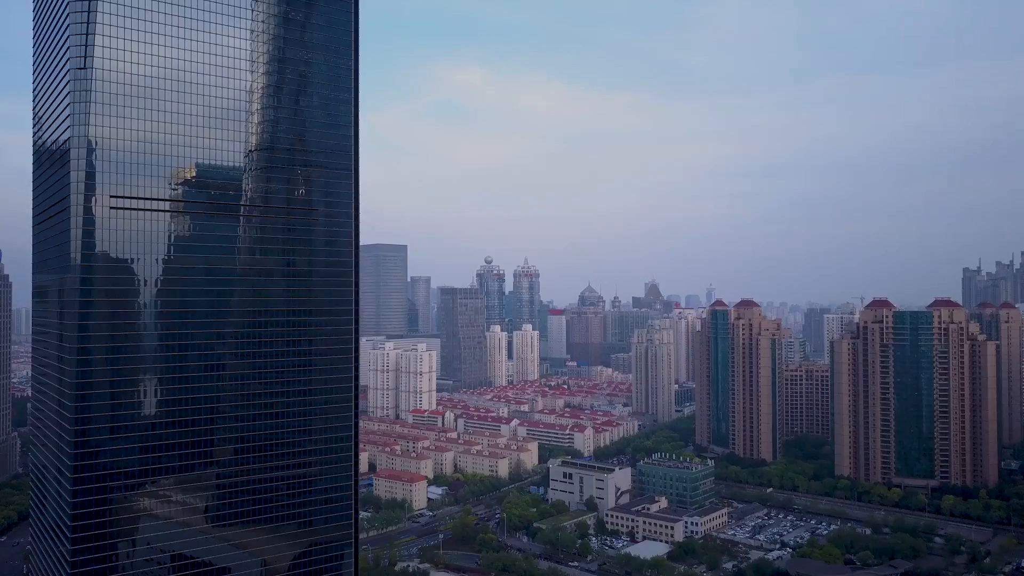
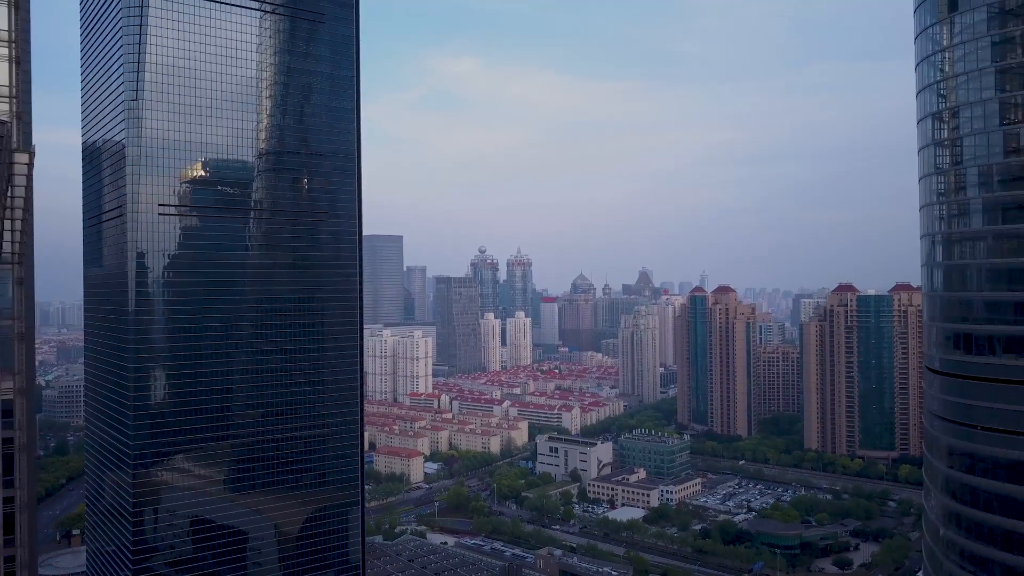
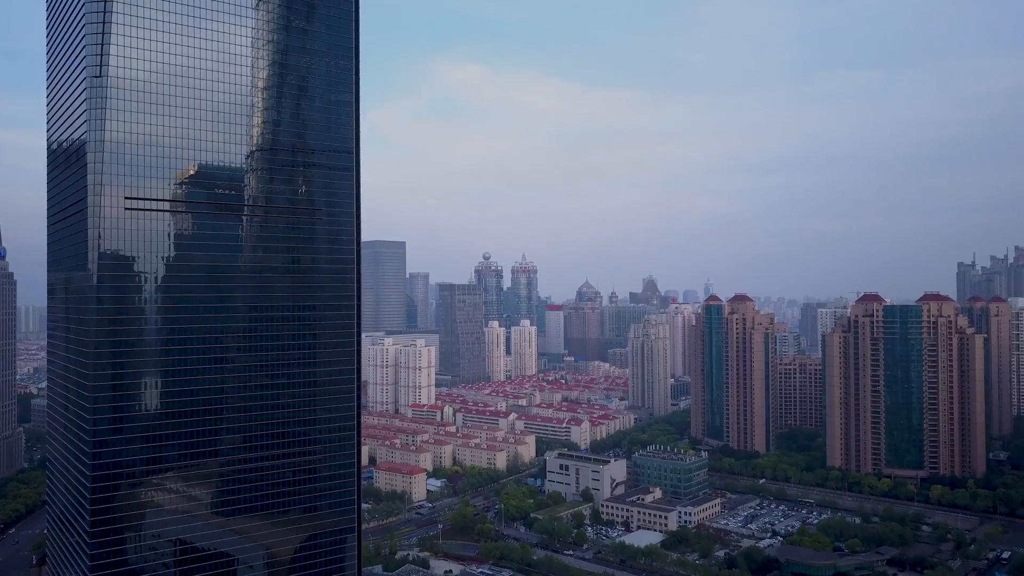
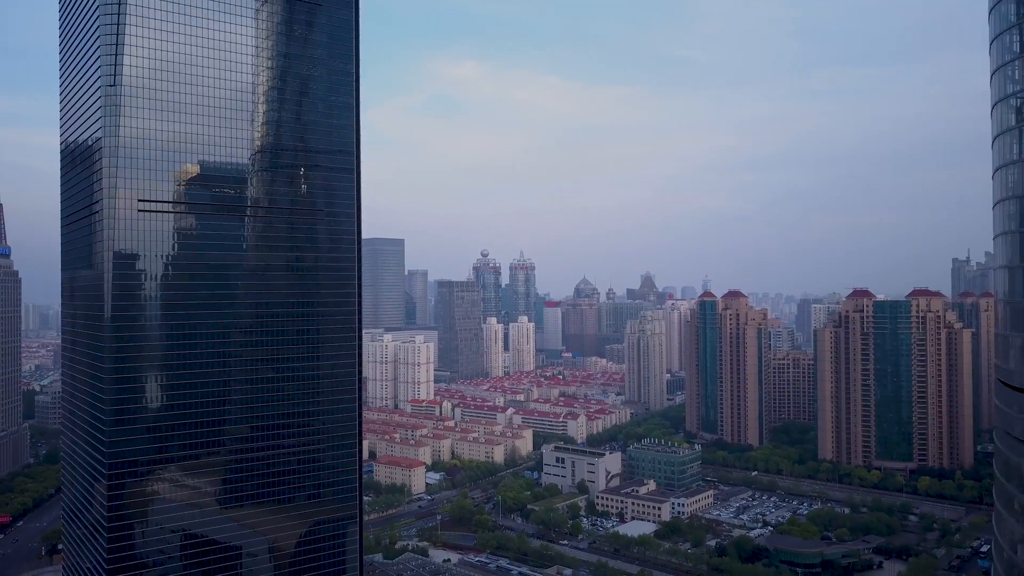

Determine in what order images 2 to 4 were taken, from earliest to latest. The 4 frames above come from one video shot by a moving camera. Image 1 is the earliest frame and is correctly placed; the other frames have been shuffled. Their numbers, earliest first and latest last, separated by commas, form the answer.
3, 4, 2
